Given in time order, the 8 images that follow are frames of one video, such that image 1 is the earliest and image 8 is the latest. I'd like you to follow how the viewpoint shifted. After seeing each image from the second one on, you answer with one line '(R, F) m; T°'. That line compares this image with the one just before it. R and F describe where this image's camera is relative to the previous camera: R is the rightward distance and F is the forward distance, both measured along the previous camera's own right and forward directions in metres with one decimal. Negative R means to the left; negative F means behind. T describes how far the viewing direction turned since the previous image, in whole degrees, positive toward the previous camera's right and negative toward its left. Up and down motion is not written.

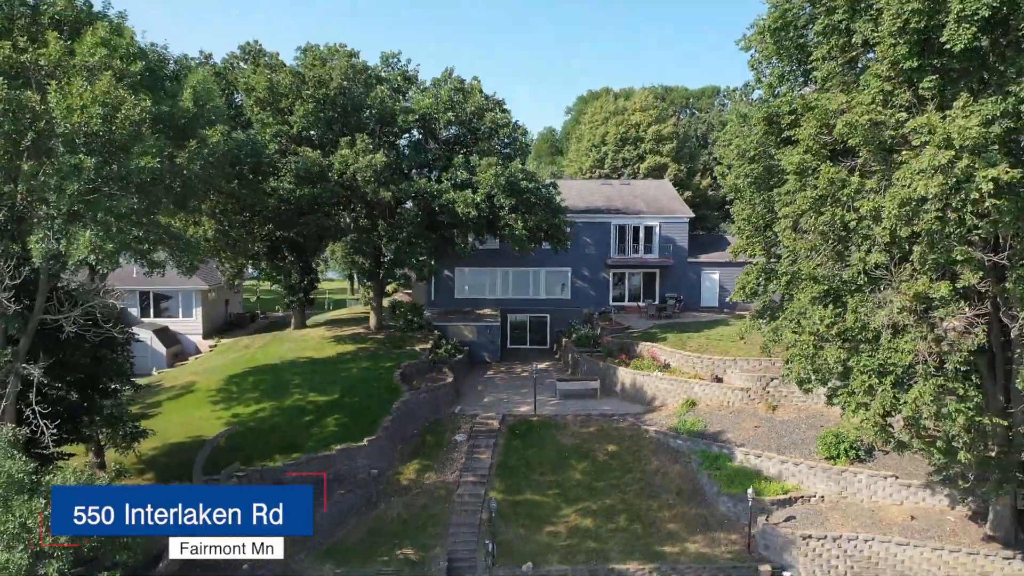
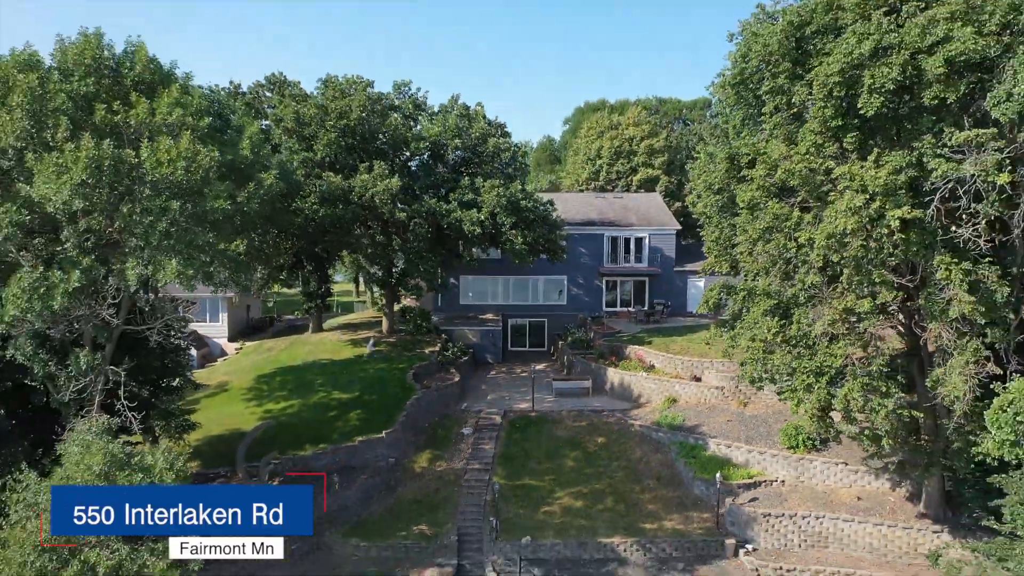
(0.0, -2.2) m; 0°
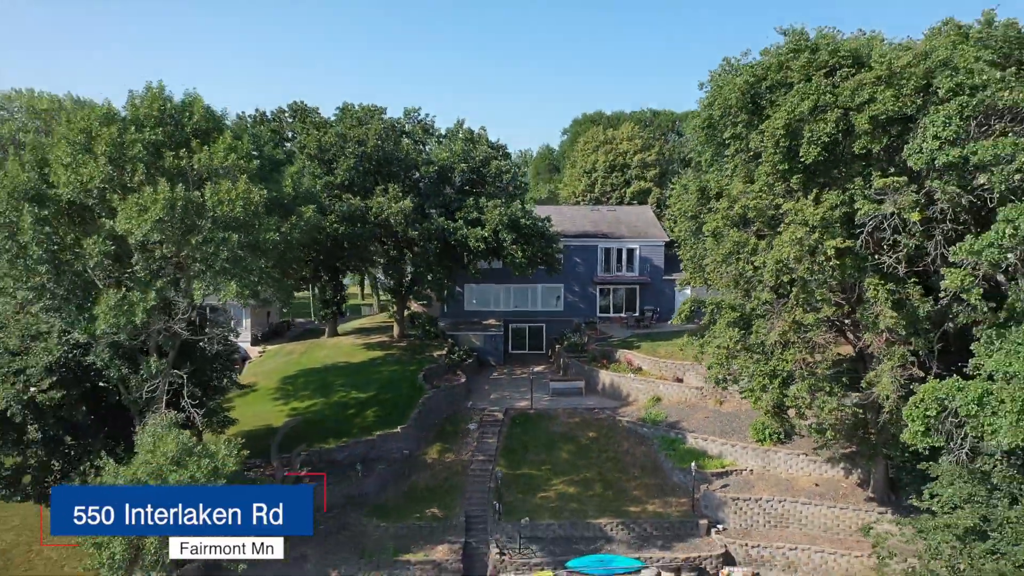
(0.0, -2.3) m; 0°
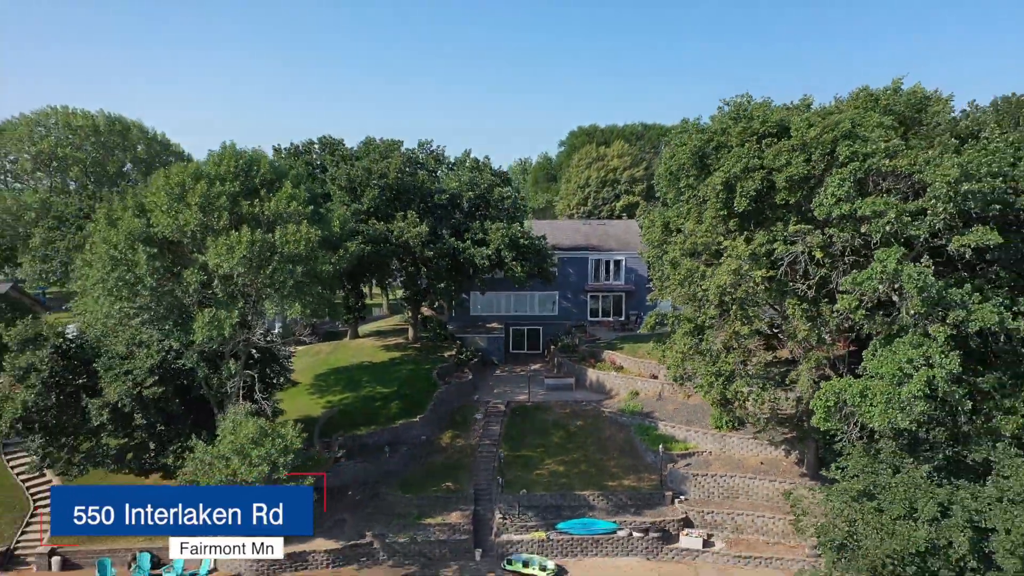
(0.0, -4.0) m; 0°
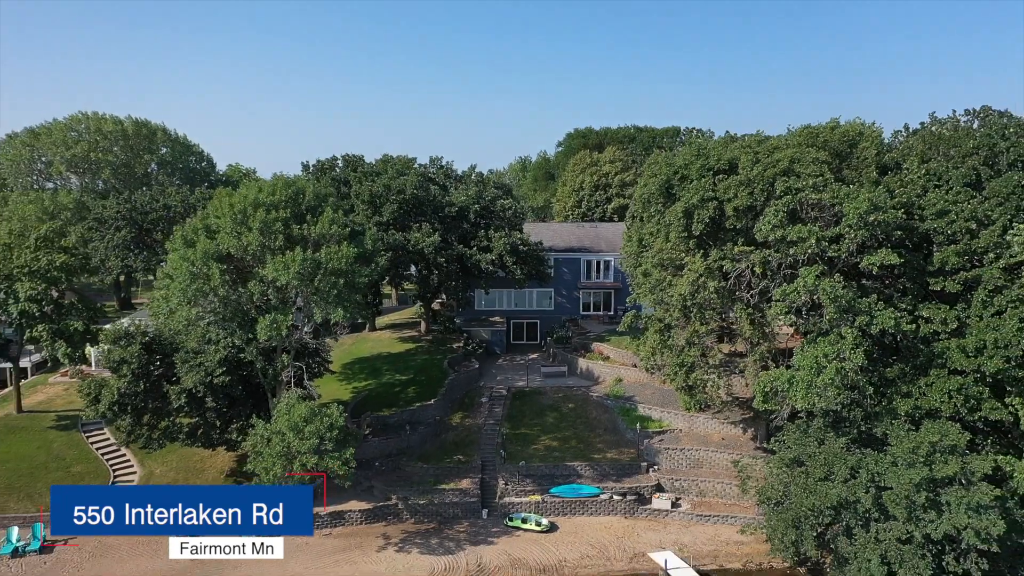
(0.0, -4.2) m; 0°
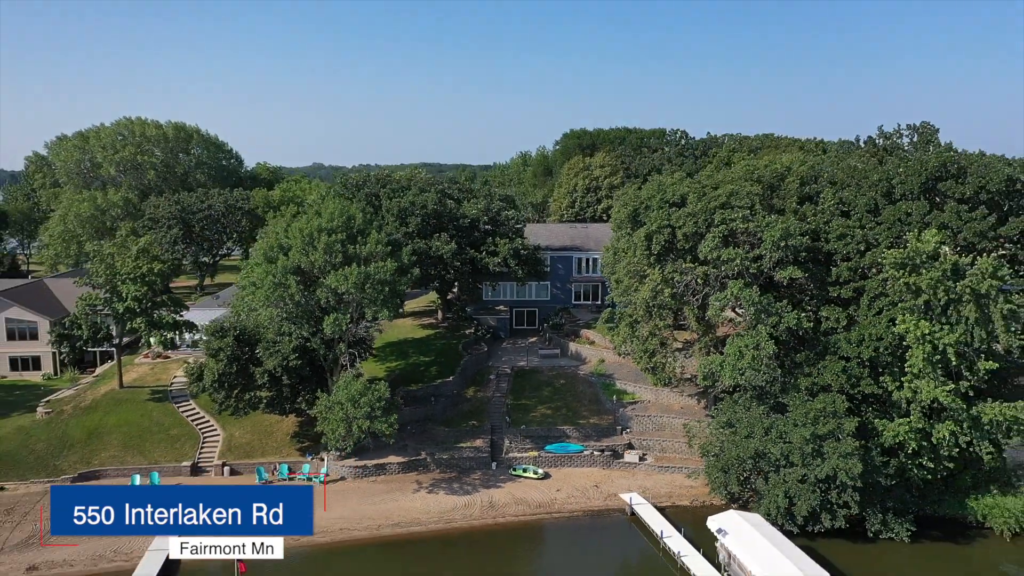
(-0.1, -6.9) m; 0°
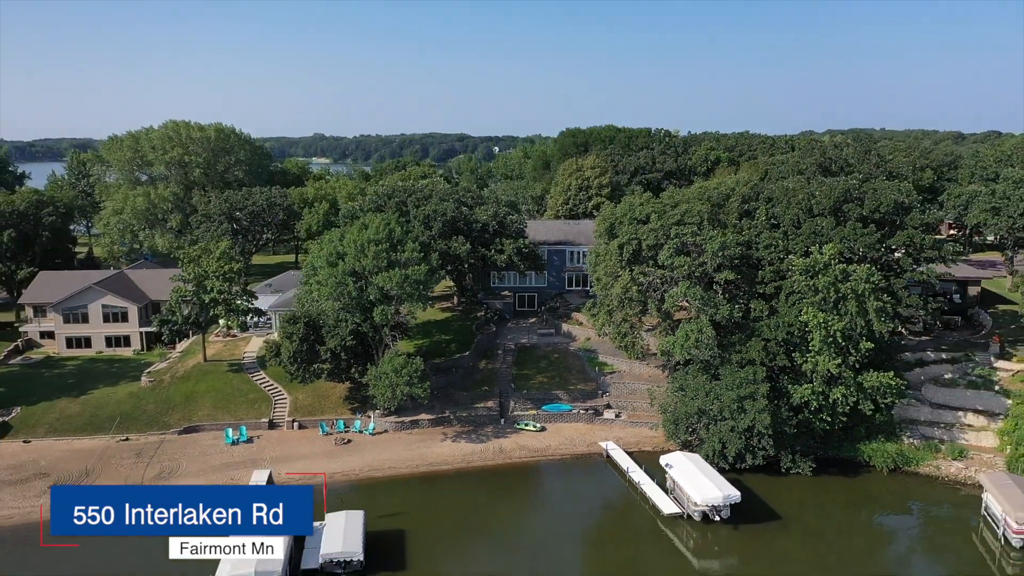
(-0.2, -8.9) m; 0°
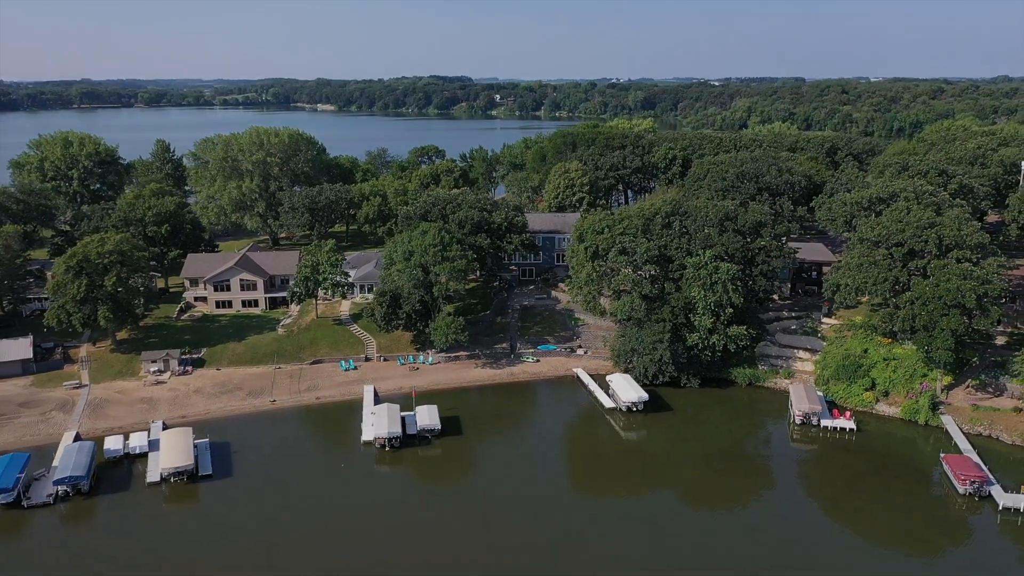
(-0.5, -23.1) m; 0°
